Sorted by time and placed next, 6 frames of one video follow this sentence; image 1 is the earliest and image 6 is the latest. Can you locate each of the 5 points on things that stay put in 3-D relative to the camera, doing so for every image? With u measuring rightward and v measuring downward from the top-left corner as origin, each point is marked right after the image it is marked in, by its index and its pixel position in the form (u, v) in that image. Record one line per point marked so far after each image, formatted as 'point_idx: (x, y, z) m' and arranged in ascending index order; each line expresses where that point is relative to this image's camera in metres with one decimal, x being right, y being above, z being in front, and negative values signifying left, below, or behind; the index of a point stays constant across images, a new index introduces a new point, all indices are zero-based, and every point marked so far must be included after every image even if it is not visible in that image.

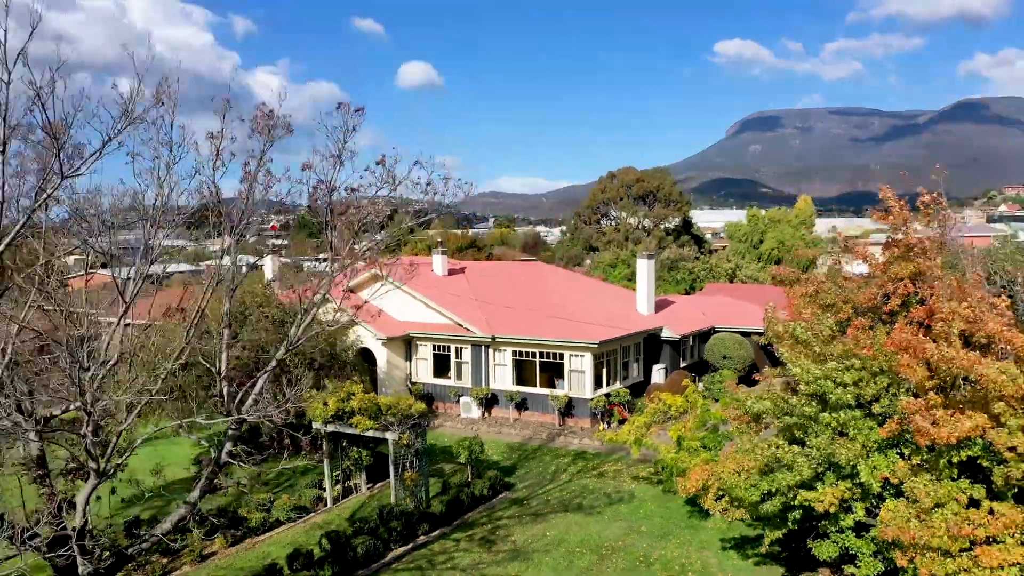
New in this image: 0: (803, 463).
0: (+2.6, -1.6, +6.6) m
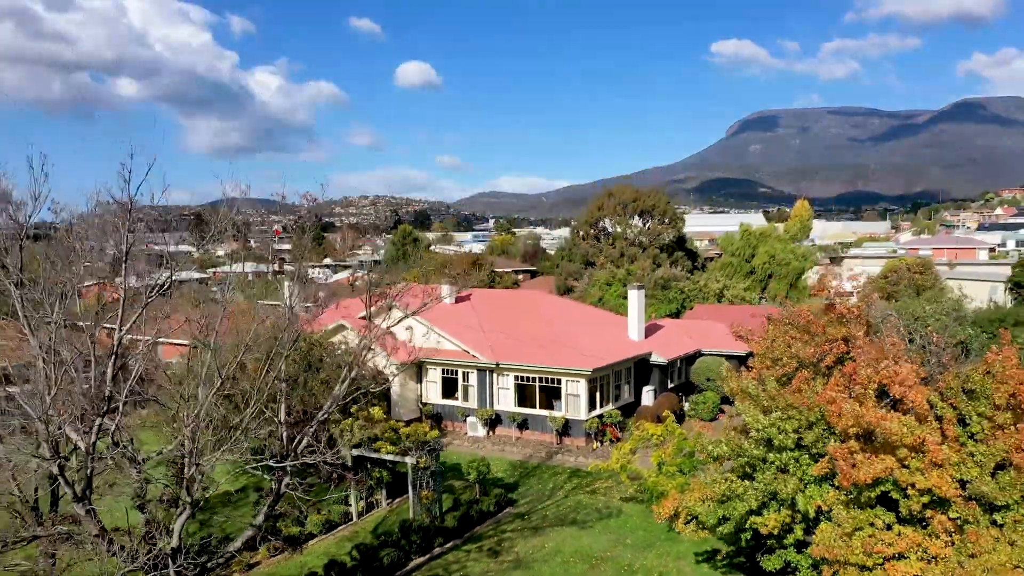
0: (+2.7, -2.3, +8.2) m
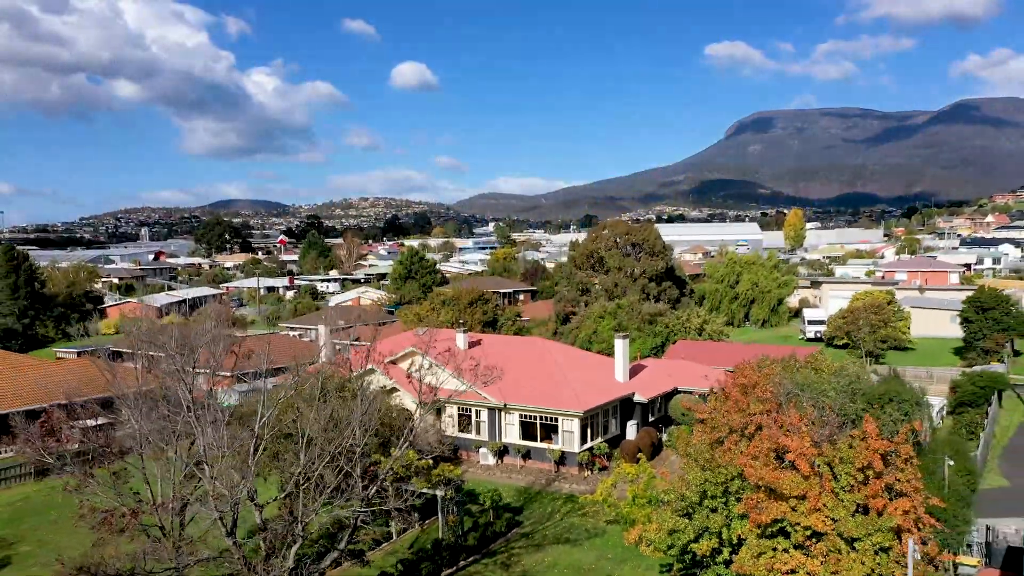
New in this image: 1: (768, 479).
0: (+2.8, -3.8, +11.6) m
1: (+3.8, -2.8, +11.0) m
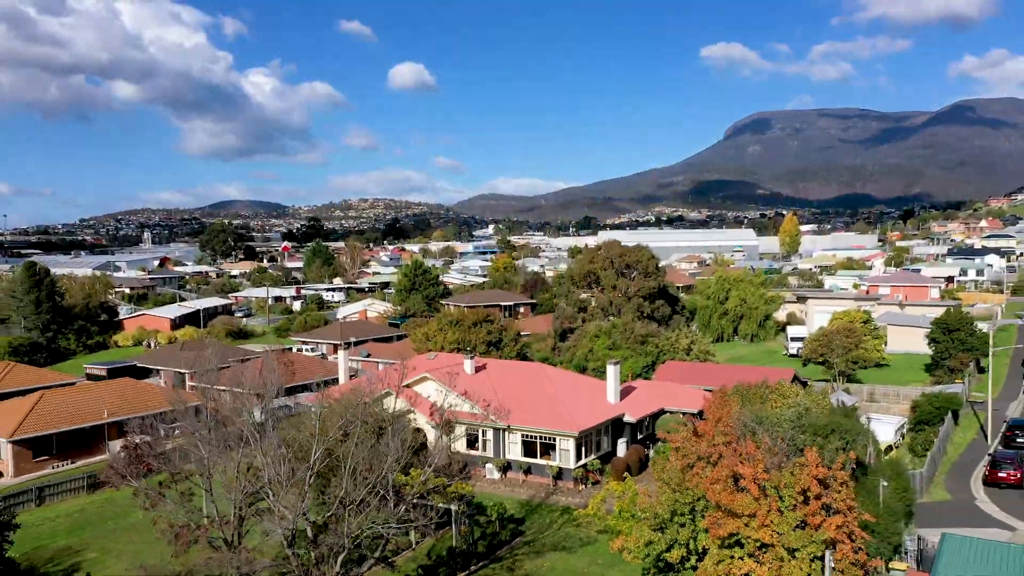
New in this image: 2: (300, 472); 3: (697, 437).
0: (+2.9, -4.8, +14.1) m
1: (+3.9, -3.9, +13.5) m
2: (-4.3, -3.8, +15.0) m
3: (+3.9, -3.2, +15.5) m
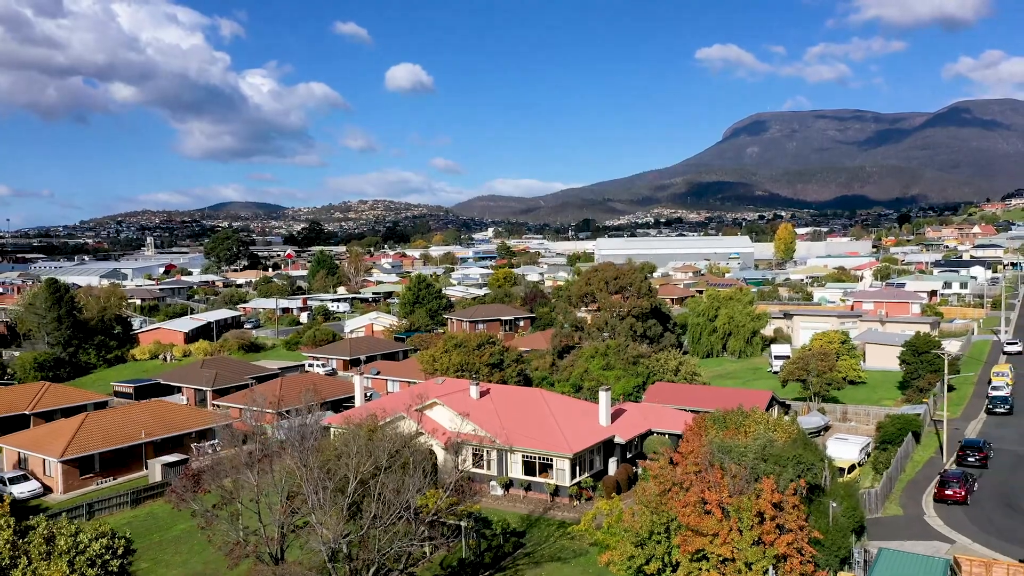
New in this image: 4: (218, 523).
0: (+3.0, -6.0, +16.7) m
1: (+4.0, -5.1, +16.1) m
2: (-4.3, -5.0, +17.6) m
3: (+4.0, -4.4, +18.2) m
4: (-7.4, -5.8, +18.2) m
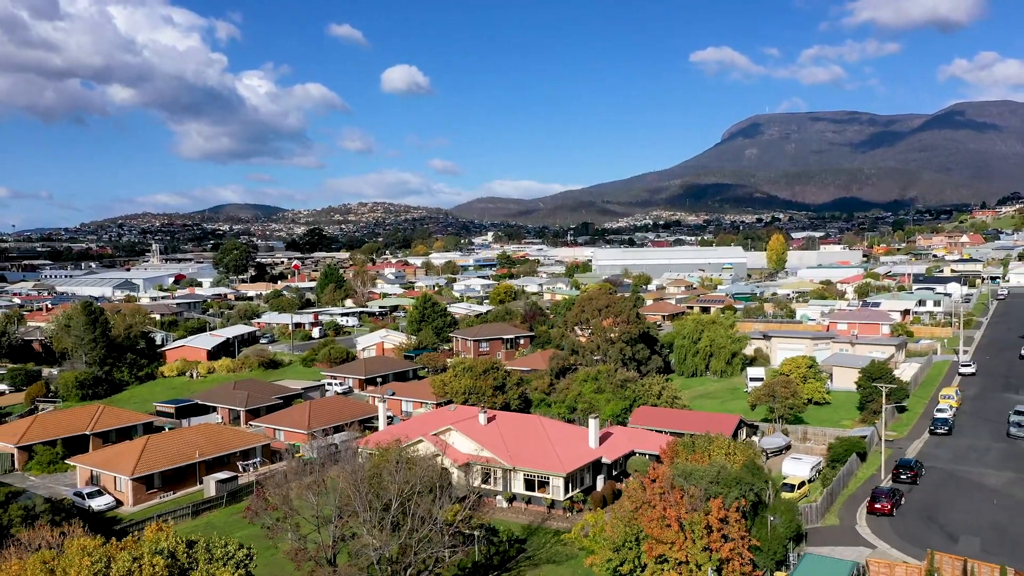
0: (+3.1, -7.9, +21.5) m
1: (+4.1, -7.0, +20.9) m
2: (-4.1, -6.9, +22.4) m
3: (+4.1, -6.2, +22.9) m
4: (-7.3, -7.7, +22.9) m
